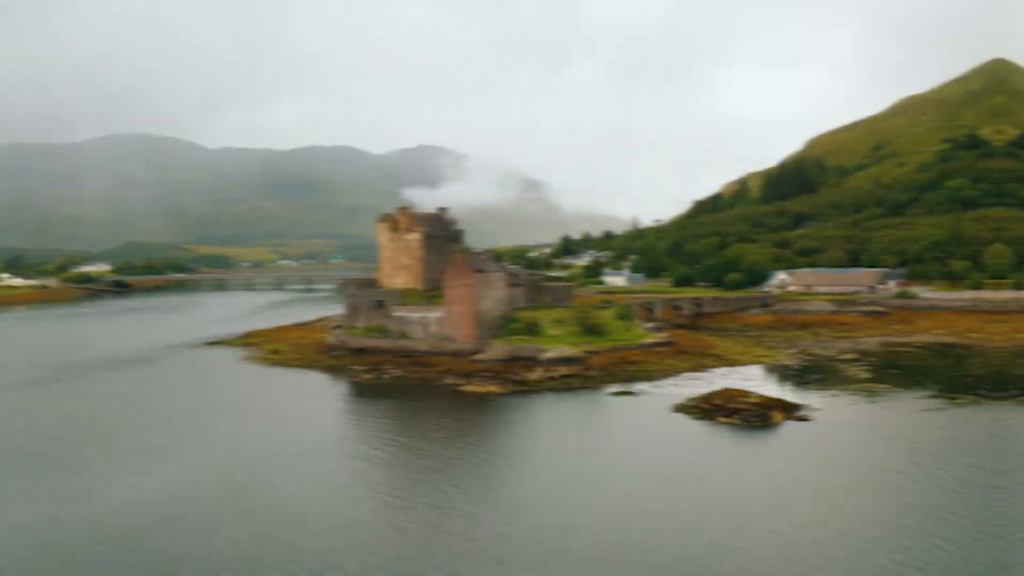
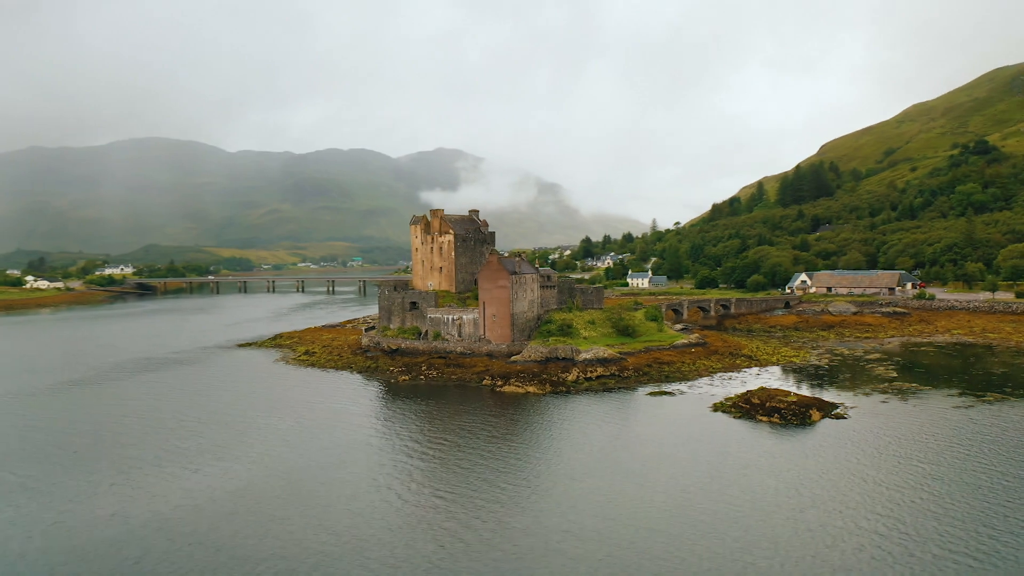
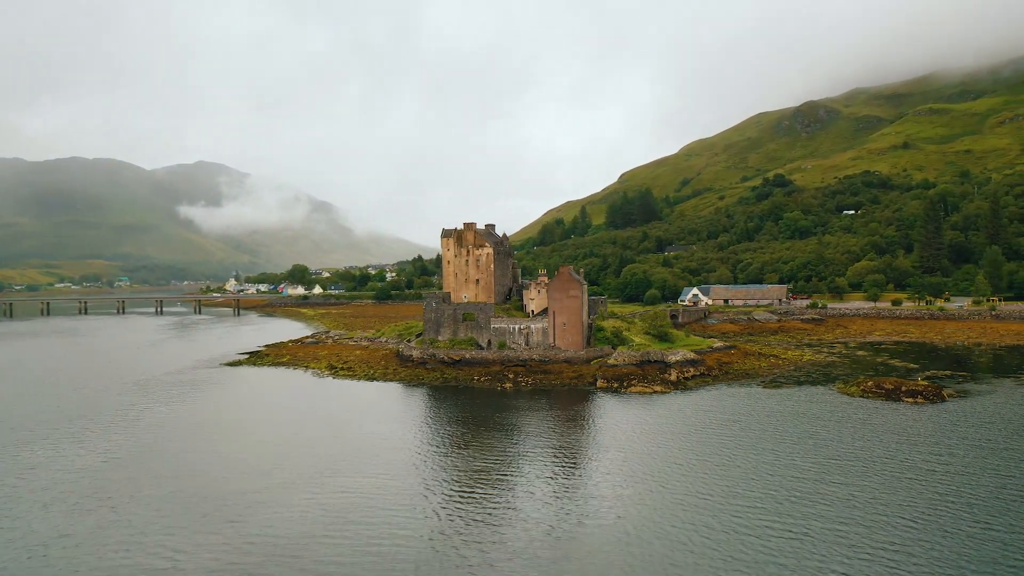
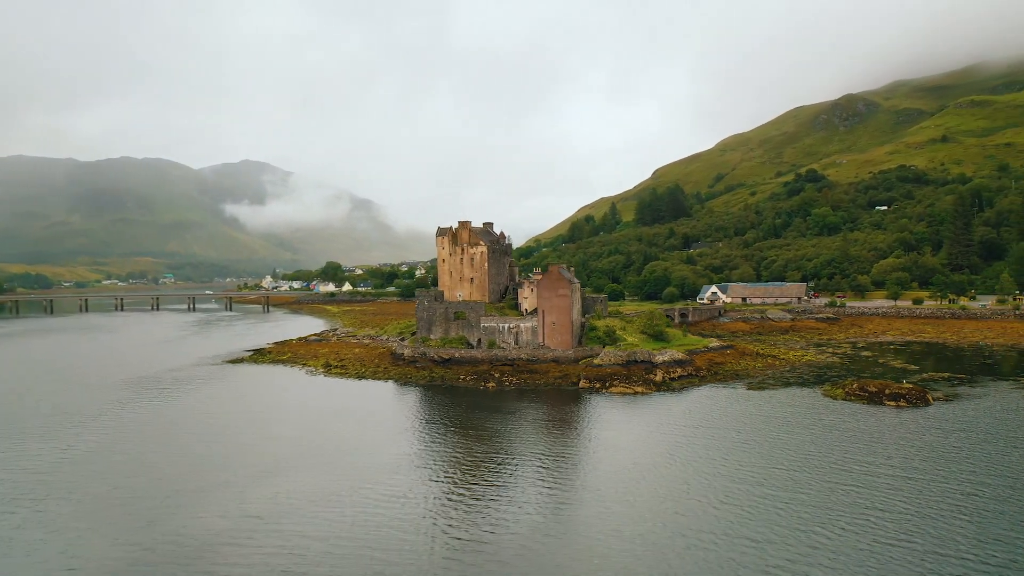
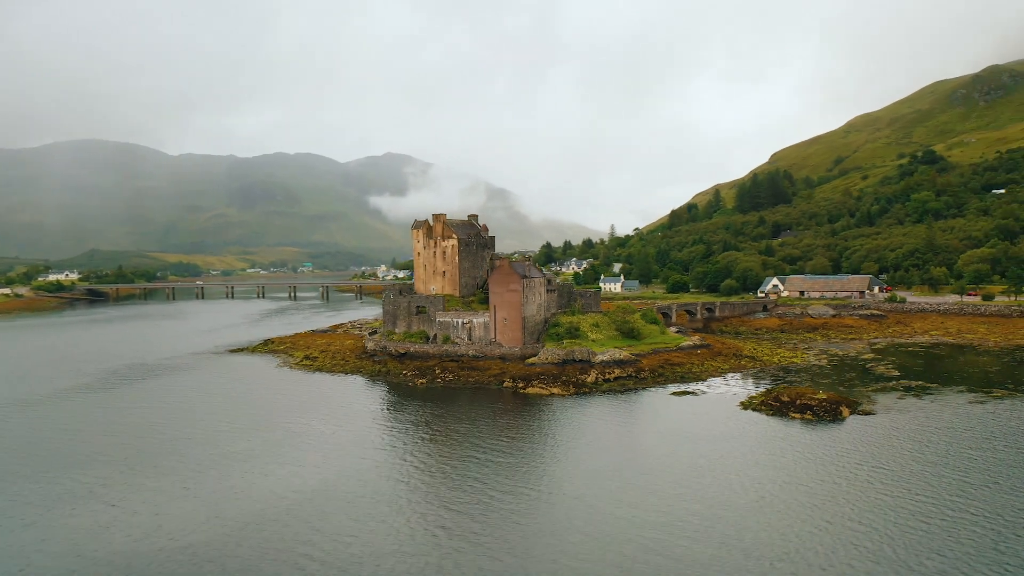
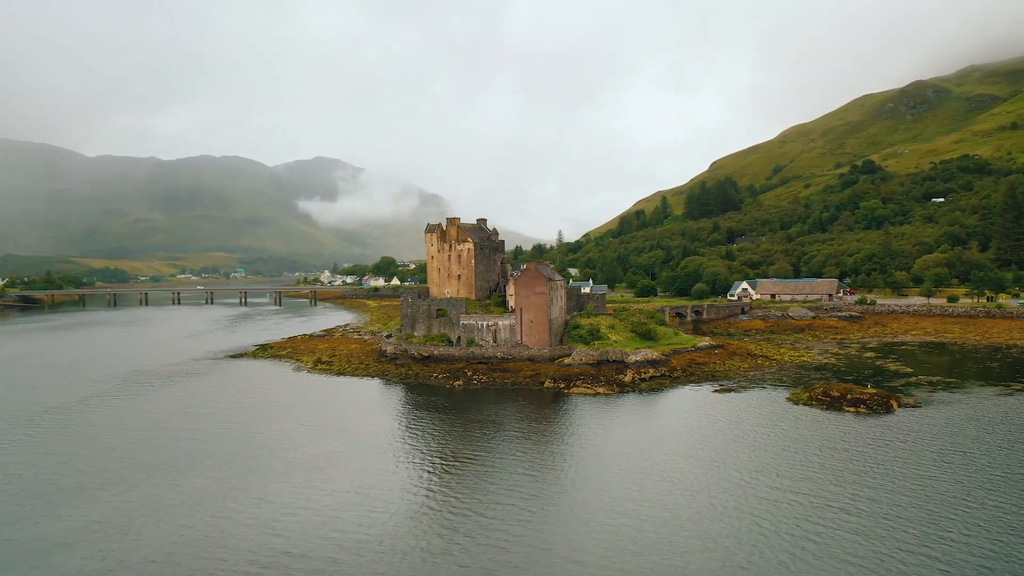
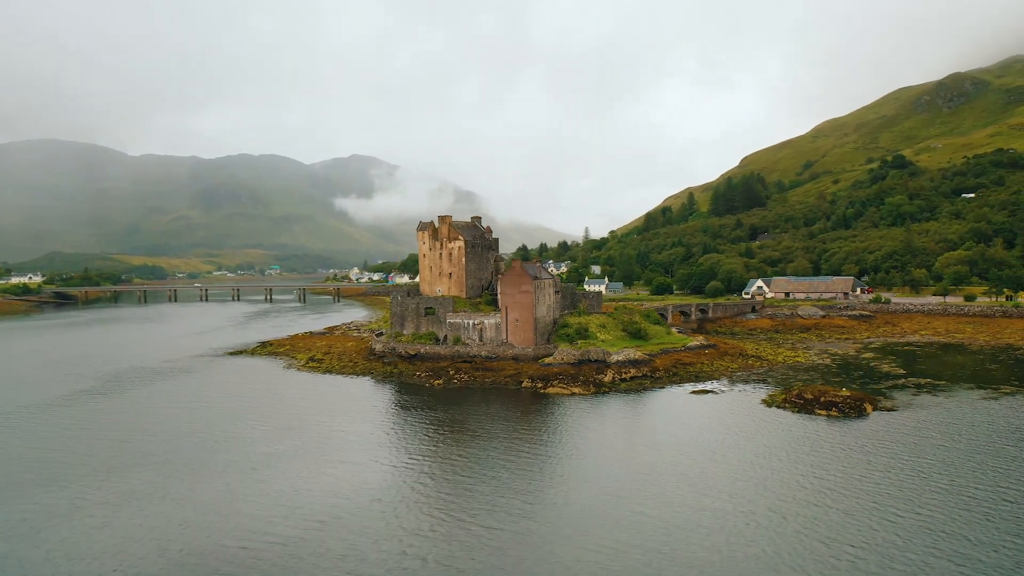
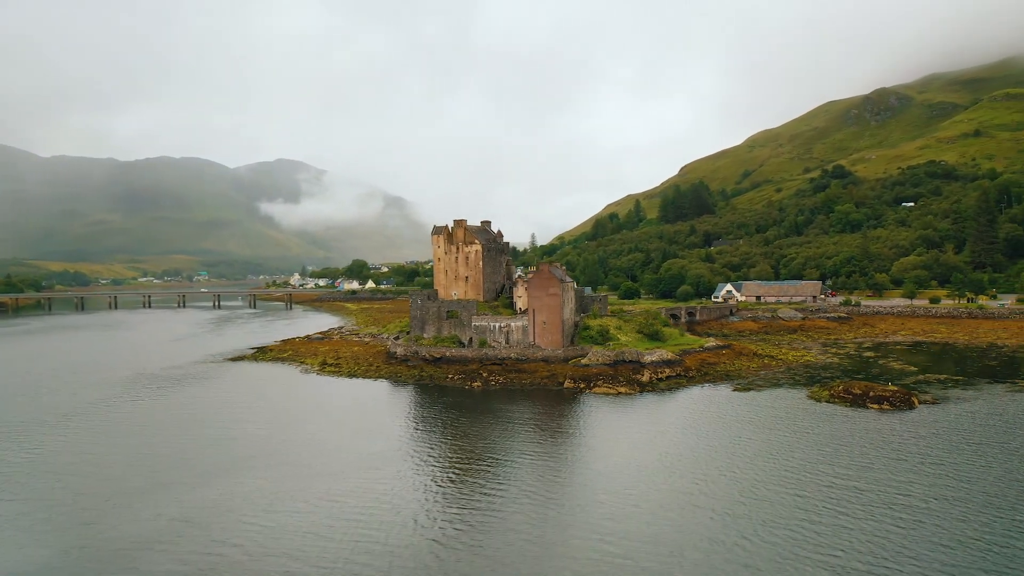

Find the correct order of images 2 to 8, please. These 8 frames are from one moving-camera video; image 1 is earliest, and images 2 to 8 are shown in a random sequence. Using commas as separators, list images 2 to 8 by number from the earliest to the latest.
2, 5, 7, 6, 8, 4, 3
